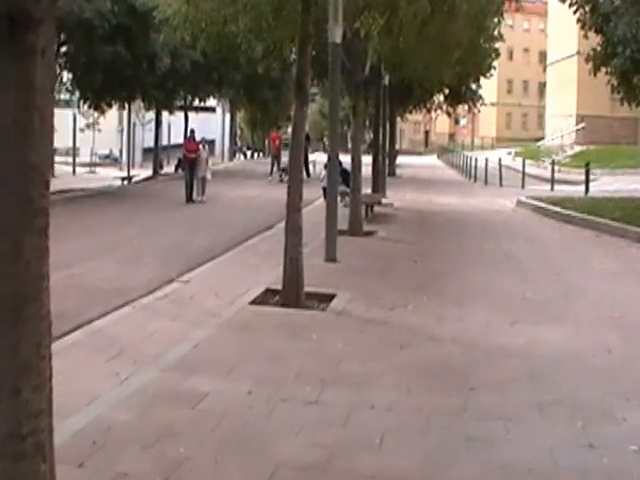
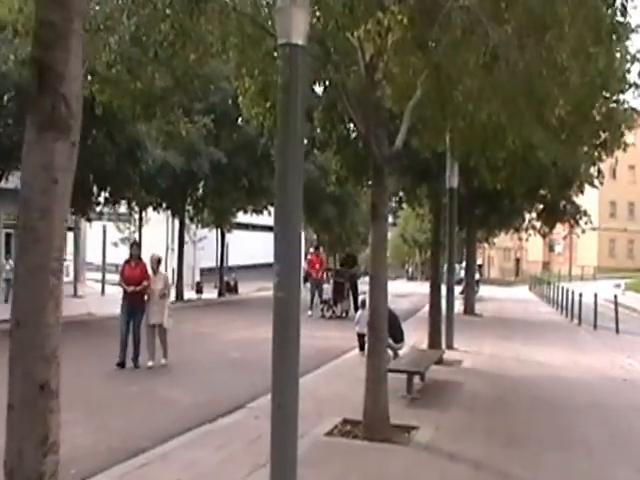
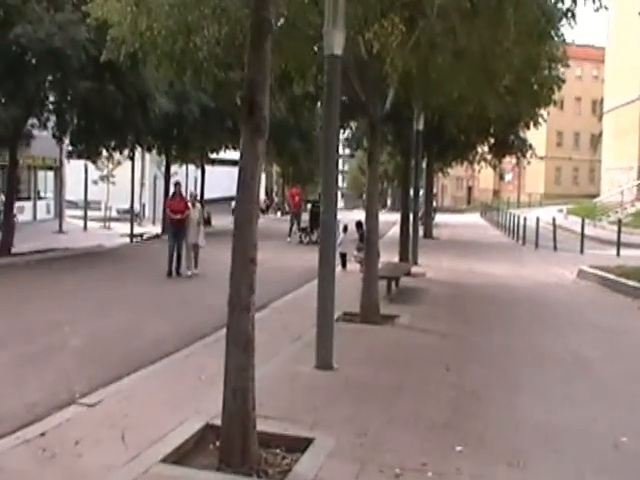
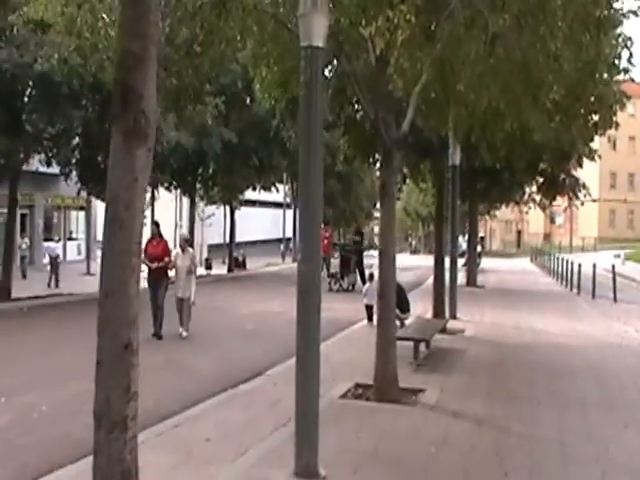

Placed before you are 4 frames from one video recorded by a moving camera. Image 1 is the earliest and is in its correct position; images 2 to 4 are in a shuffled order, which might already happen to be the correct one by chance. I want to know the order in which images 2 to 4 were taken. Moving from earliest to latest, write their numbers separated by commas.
3, 4, 2
